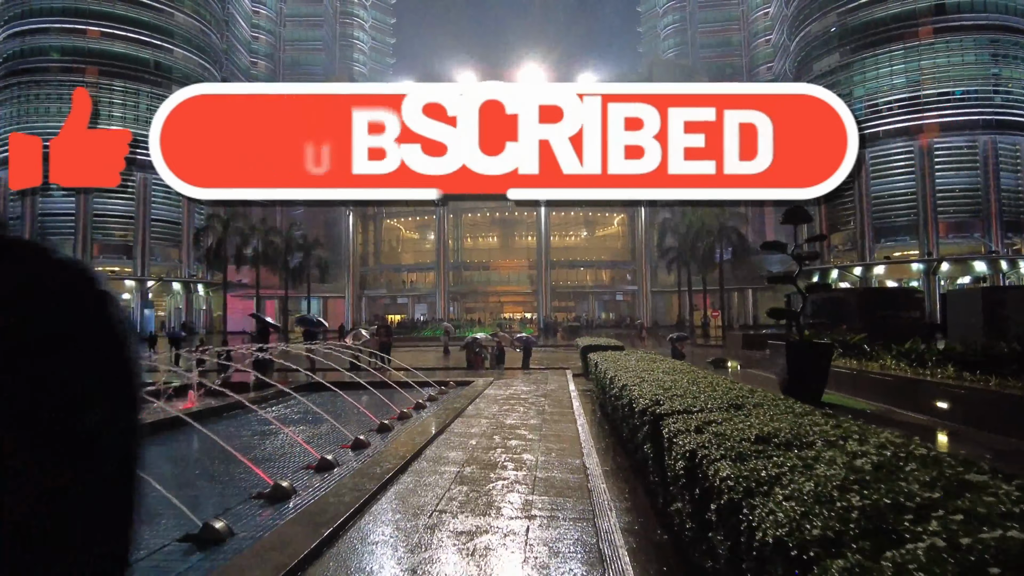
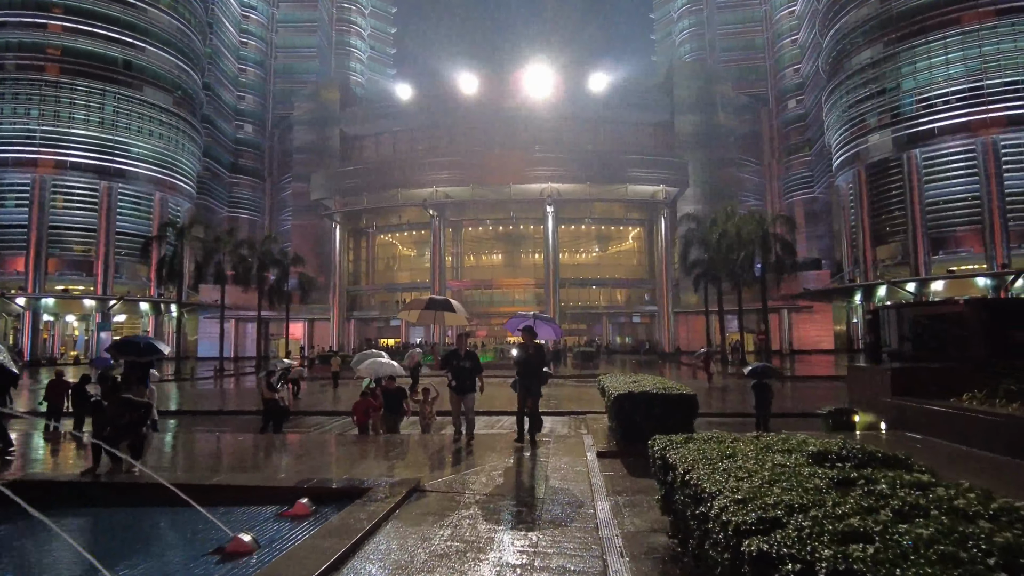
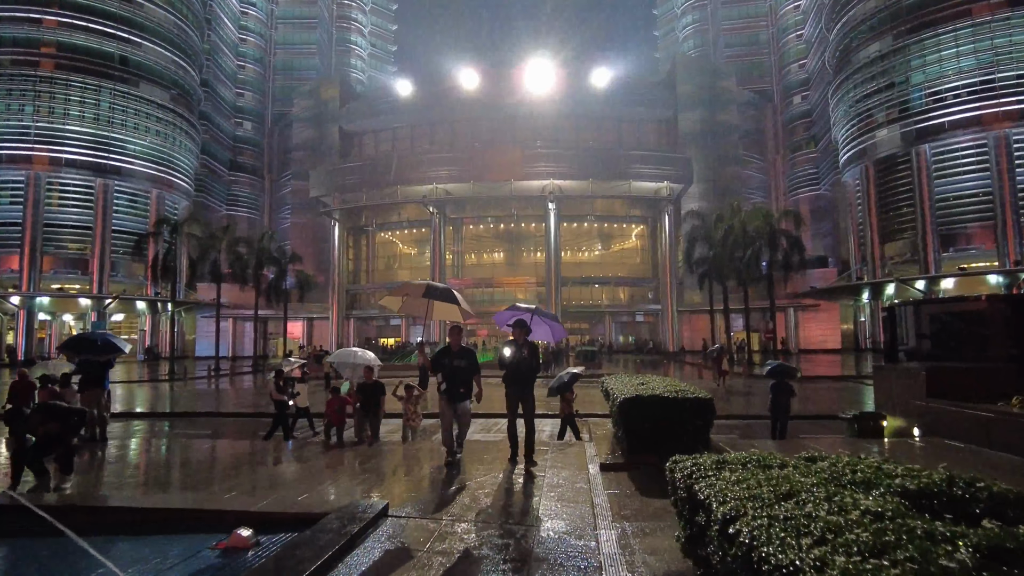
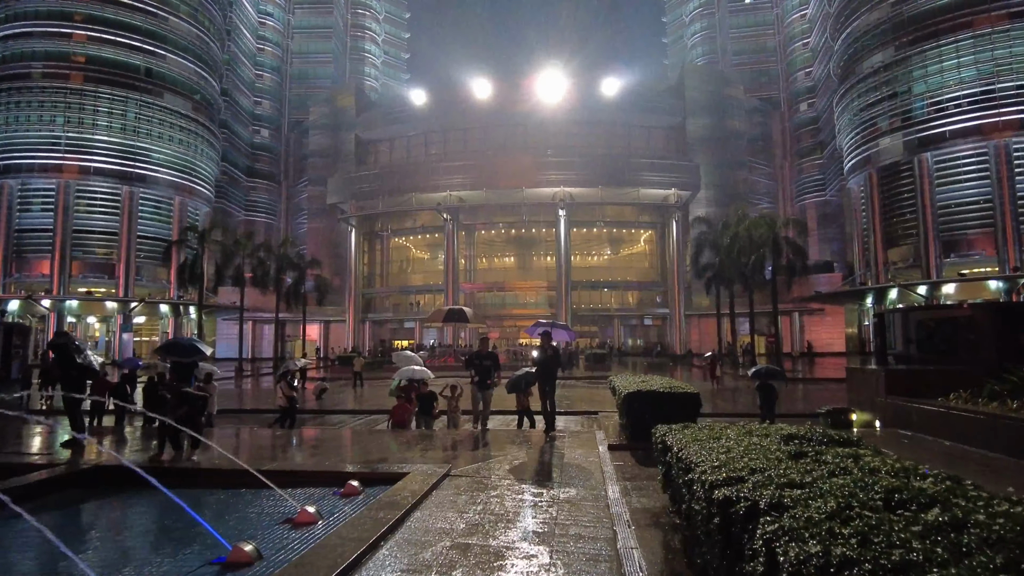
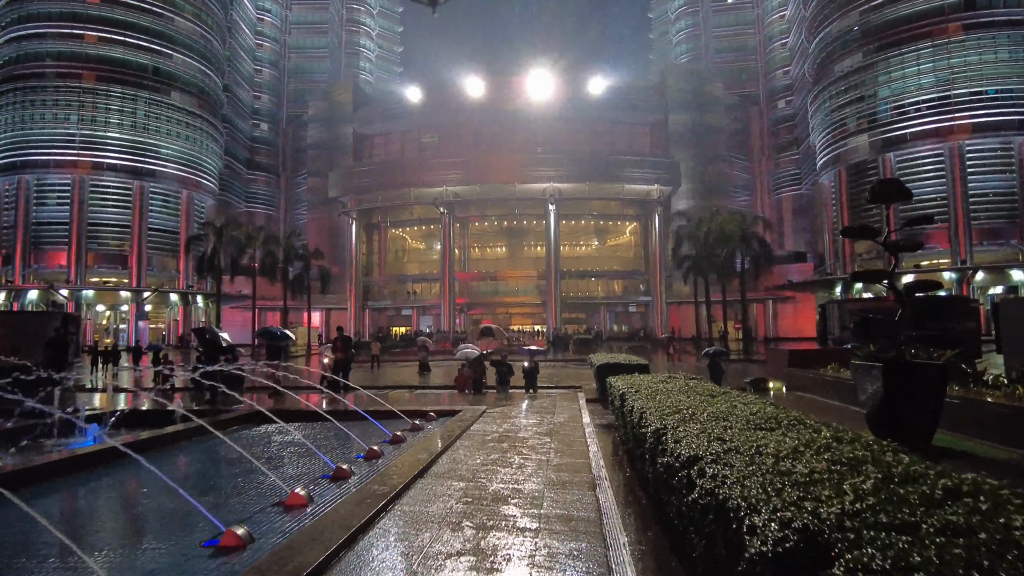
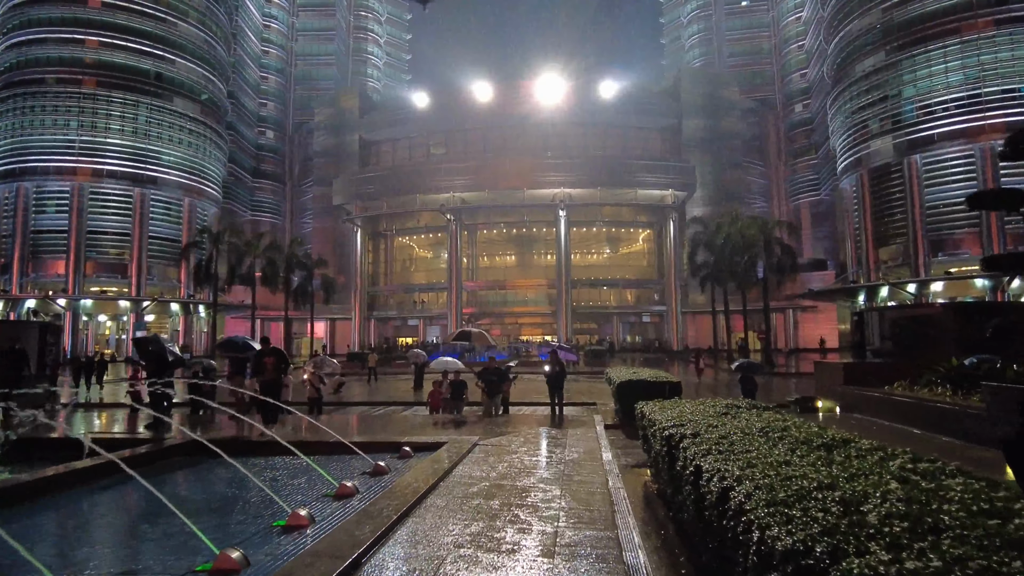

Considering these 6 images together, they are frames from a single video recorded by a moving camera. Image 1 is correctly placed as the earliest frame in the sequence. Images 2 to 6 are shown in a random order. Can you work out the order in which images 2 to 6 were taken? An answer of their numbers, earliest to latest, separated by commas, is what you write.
5, 6, 4, 2, 3
